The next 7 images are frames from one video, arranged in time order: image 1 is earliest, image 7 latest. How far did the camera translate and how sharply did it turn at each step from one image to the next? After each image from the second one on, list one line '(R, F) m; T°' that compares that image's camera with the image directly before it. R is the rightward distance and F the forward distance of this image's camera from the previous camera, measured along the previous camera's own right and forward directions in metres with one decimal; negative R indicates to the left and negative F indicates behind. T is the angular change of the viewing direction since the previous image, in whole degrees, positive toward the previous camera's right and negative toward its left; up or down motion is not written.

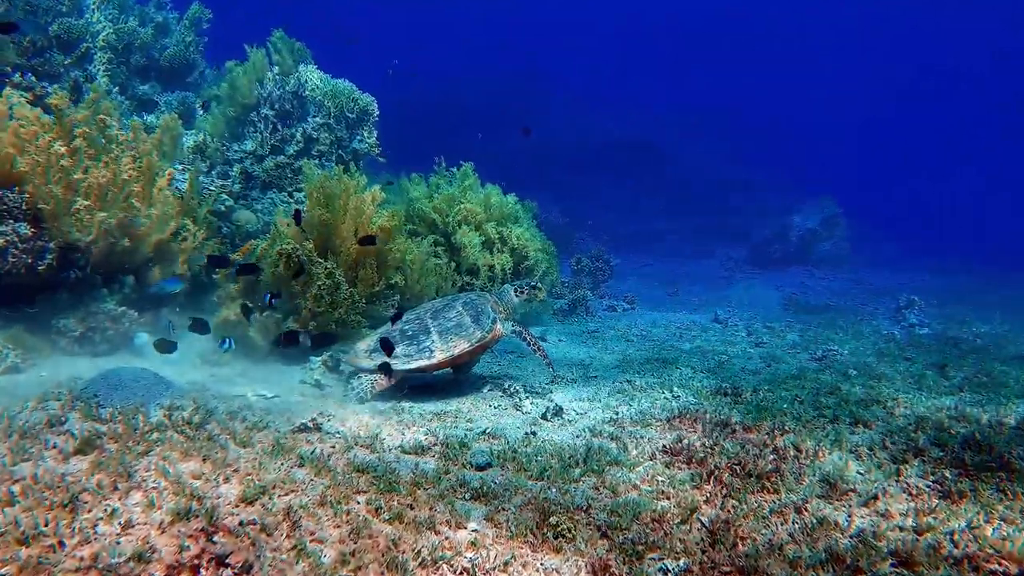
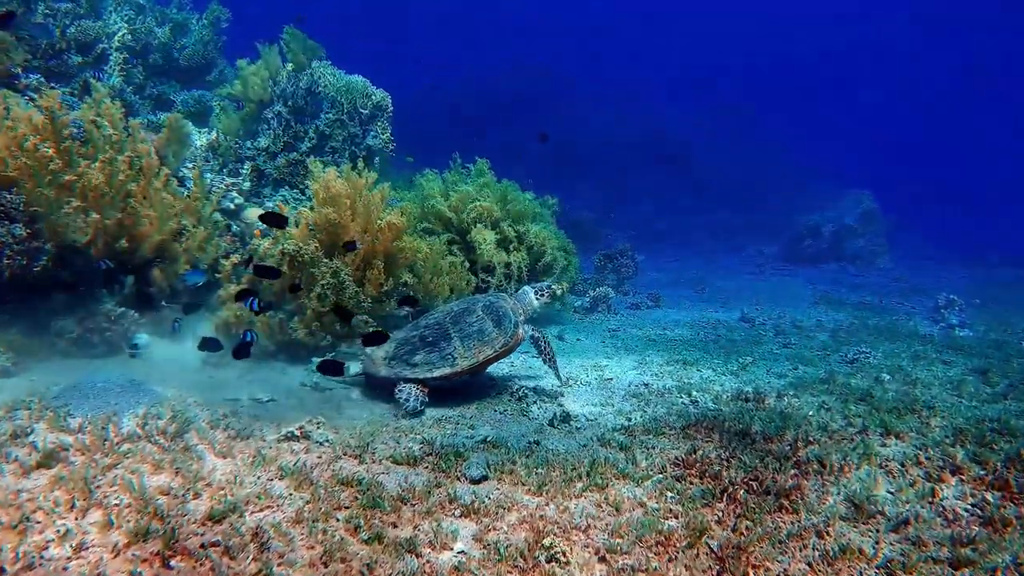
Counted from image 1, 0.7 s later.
(+0.2, +0.3) m; -3°
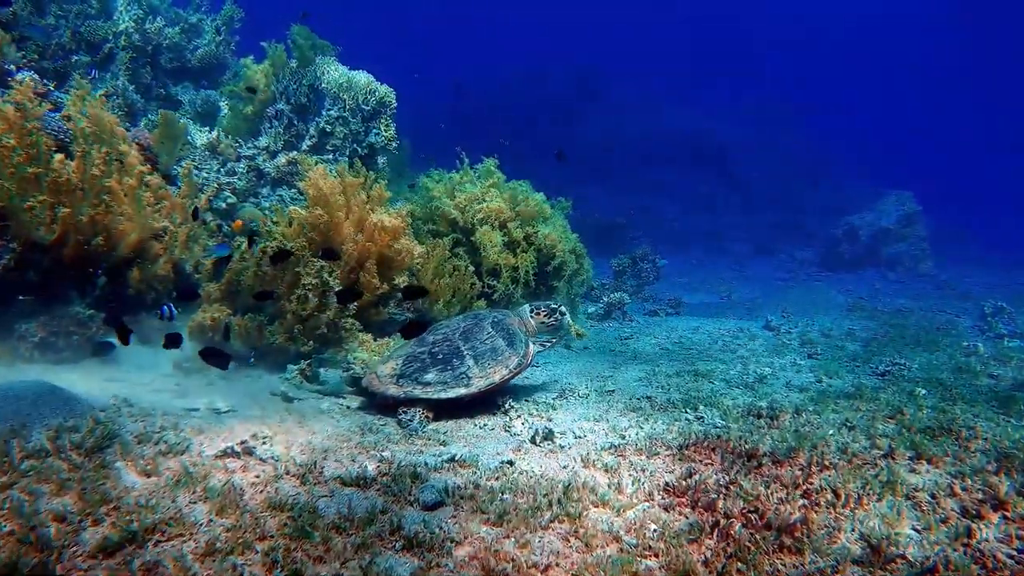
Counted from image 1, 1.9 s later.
(+0.4, +0.5) m; -3°
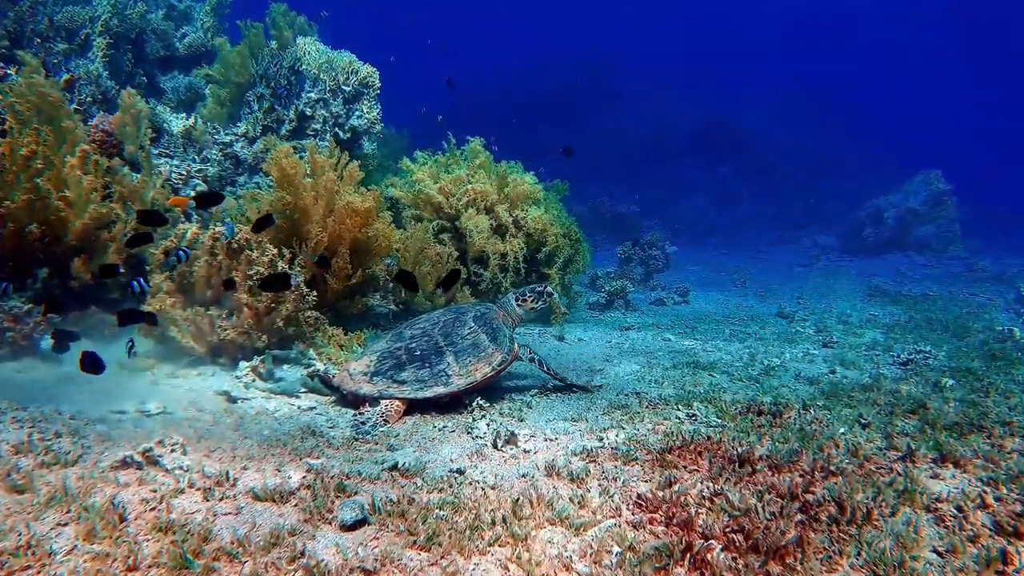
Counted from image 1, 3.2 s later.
(+0.4, +0.6) m; -2°
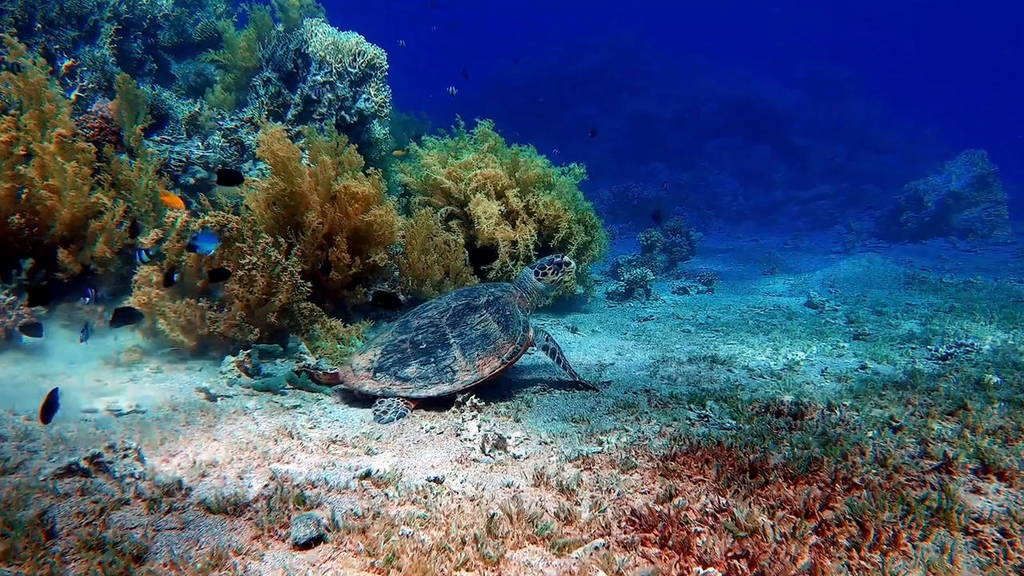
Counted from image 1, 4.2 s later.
(+0.2, +0.4) m; -3°
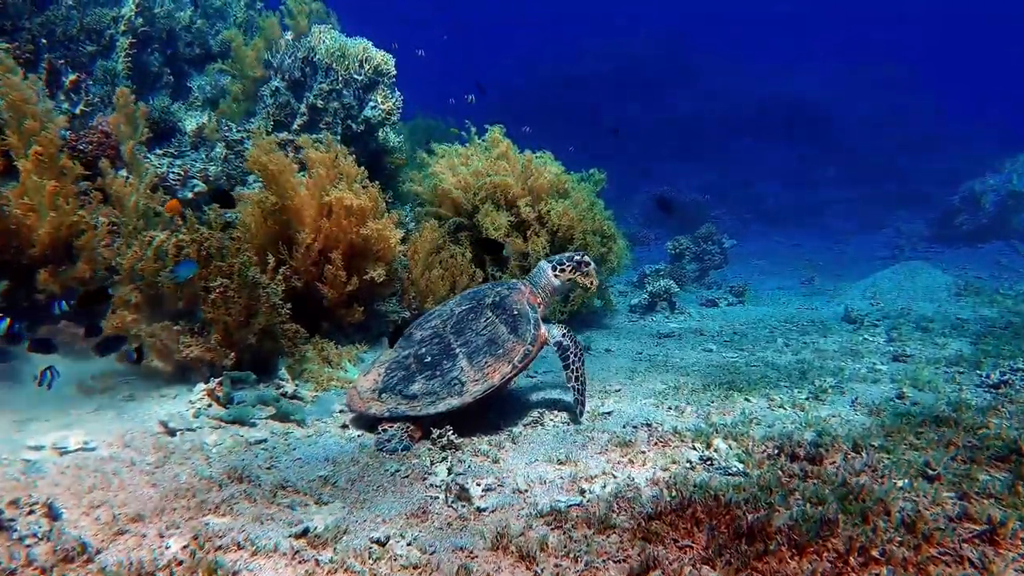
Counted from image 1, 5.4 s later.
(+0.4, +0.5) m; -4°
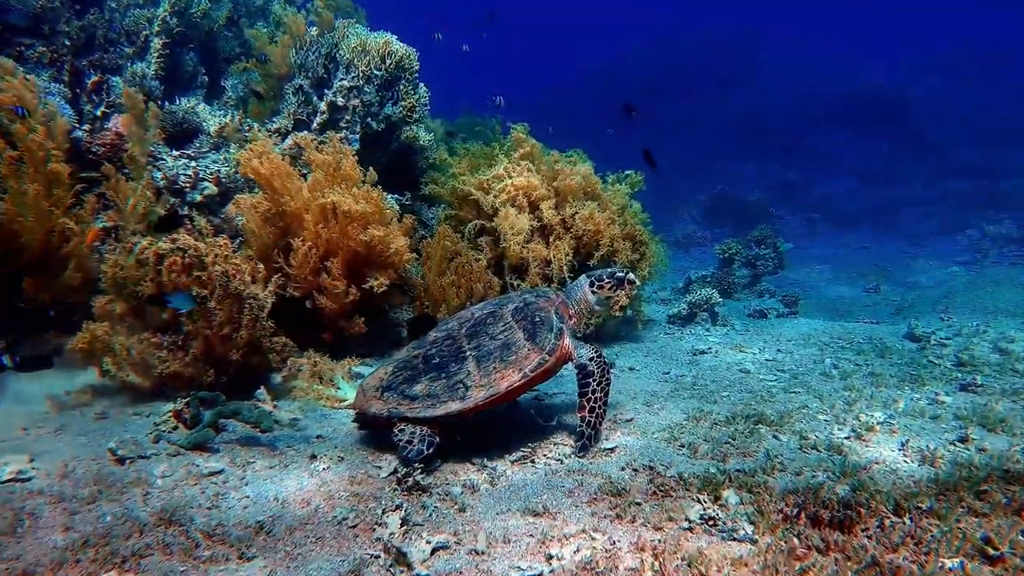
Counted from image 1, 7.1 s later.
(+0.5, +0.6) m; -5°
